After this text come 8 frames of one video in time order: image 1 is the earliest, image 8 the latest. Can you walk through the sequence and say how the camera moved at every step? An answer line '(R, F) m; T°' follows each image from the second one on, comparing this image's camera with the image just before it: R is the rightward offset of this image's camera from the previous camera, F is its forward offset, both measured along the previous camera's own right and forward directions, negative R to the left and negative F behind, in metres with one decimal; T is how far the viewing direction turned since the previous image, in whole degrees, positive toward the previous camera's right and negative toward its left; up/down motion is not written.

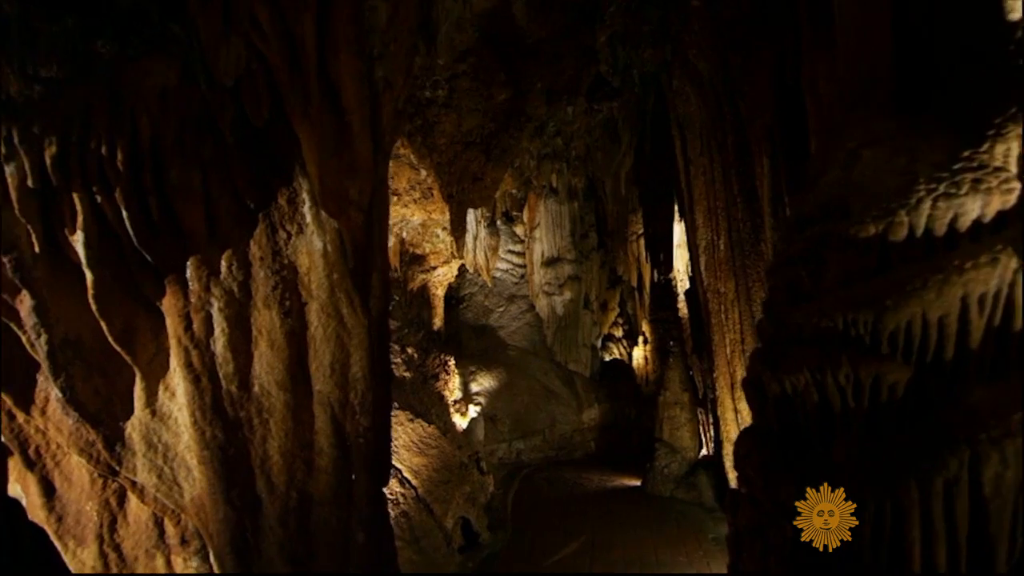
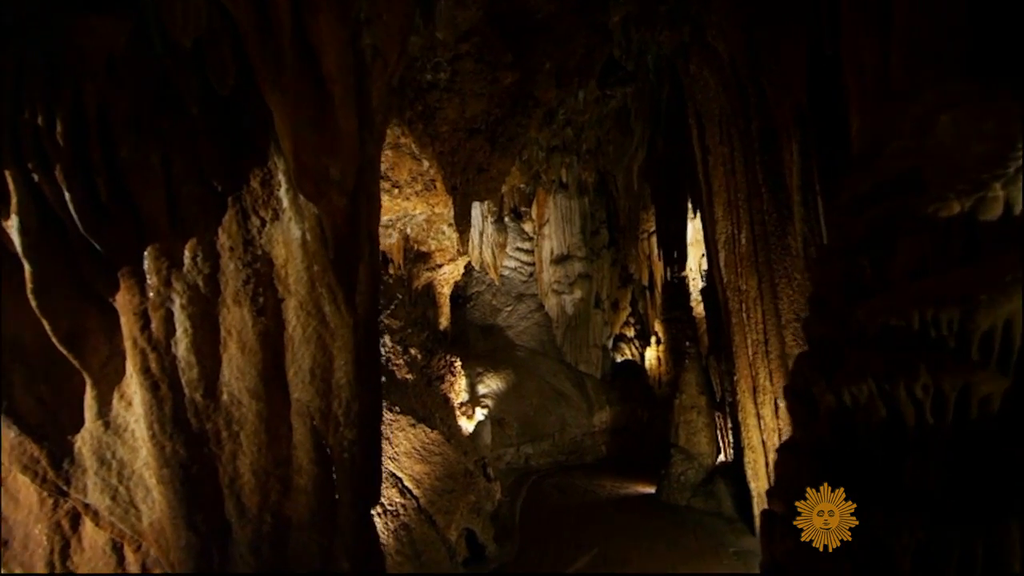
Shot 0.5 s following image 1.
(0.0, +0.5) m; -1°
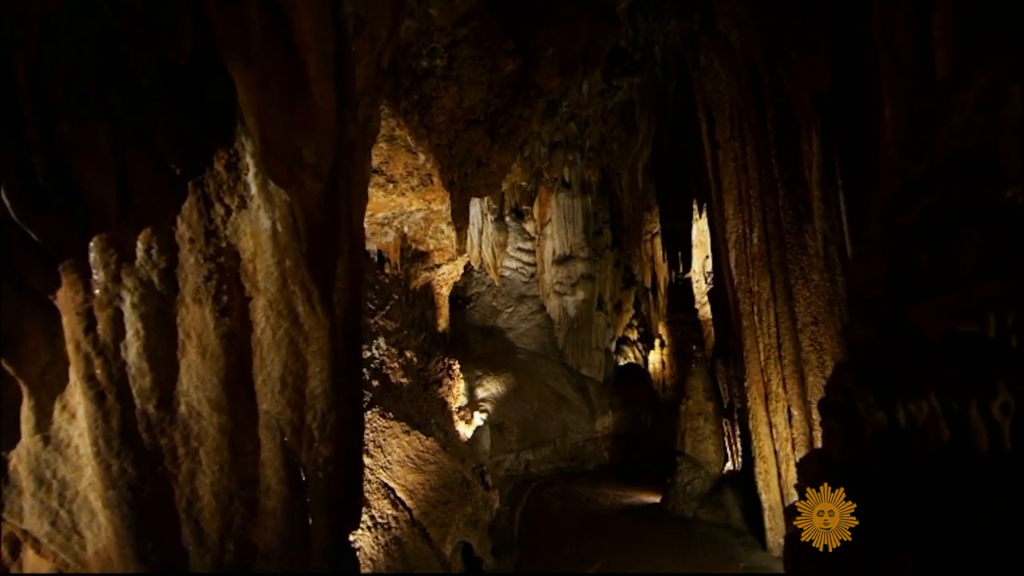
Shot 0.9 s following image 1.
(0.0, +0.4) m; 0°
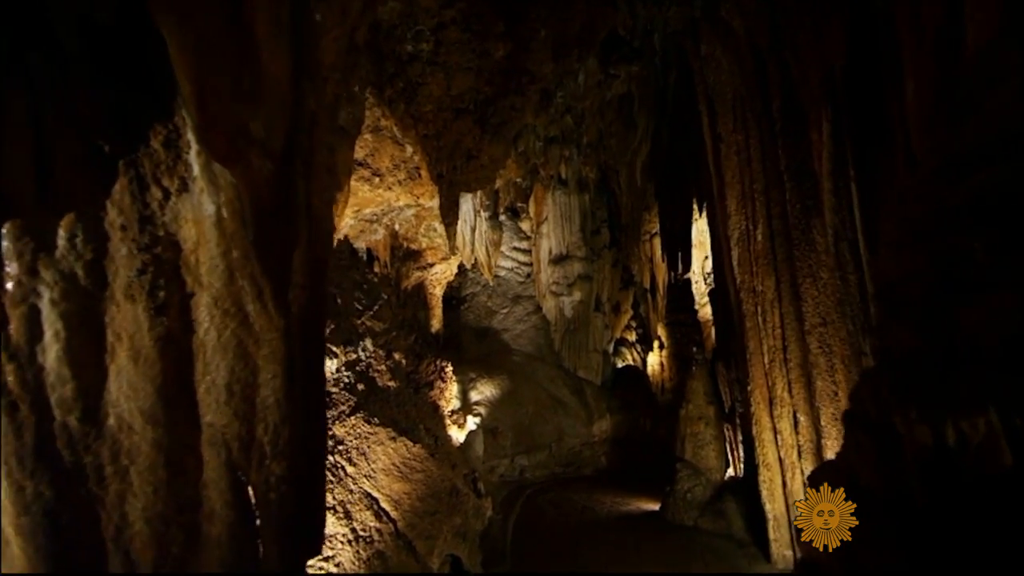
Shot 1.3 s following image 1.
(+0.1, +0.3) m; 0°
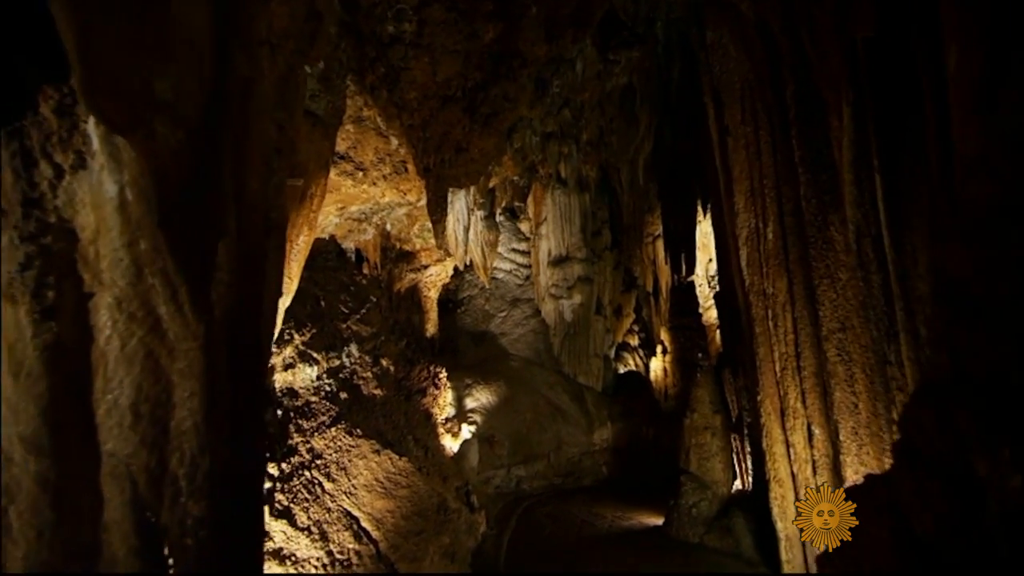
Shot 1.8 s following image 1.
(+0.1, +0.5) m; 0°
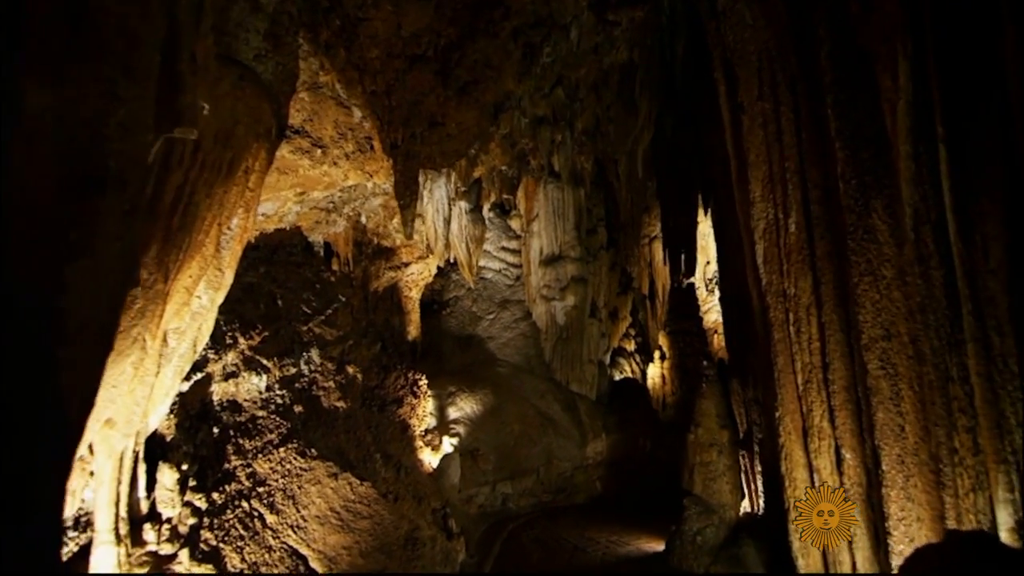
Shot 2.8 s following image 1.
(+0.1, +0.9) m; +1°
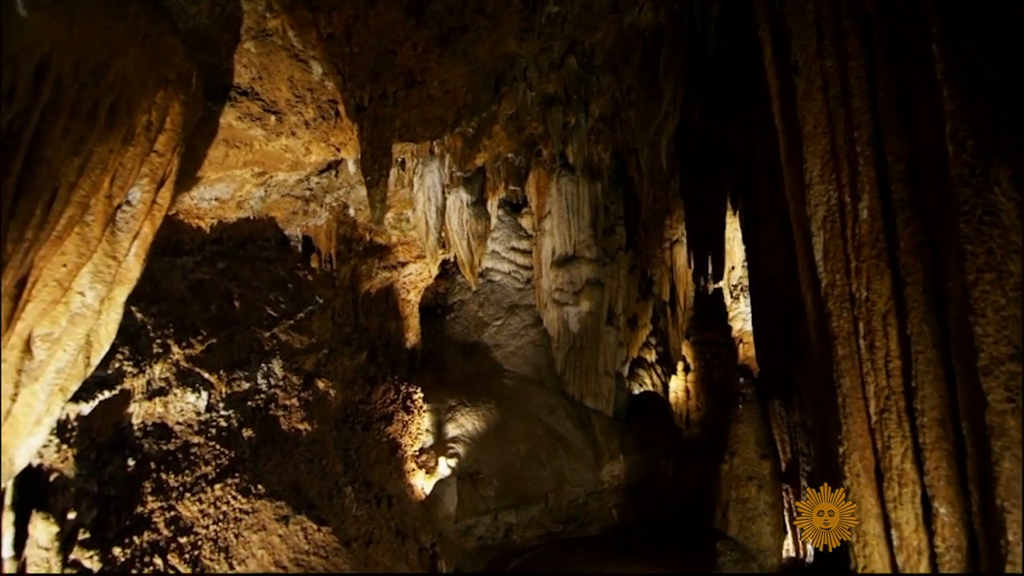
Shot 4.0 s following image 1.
(+0.2, +1.1) m; -2°
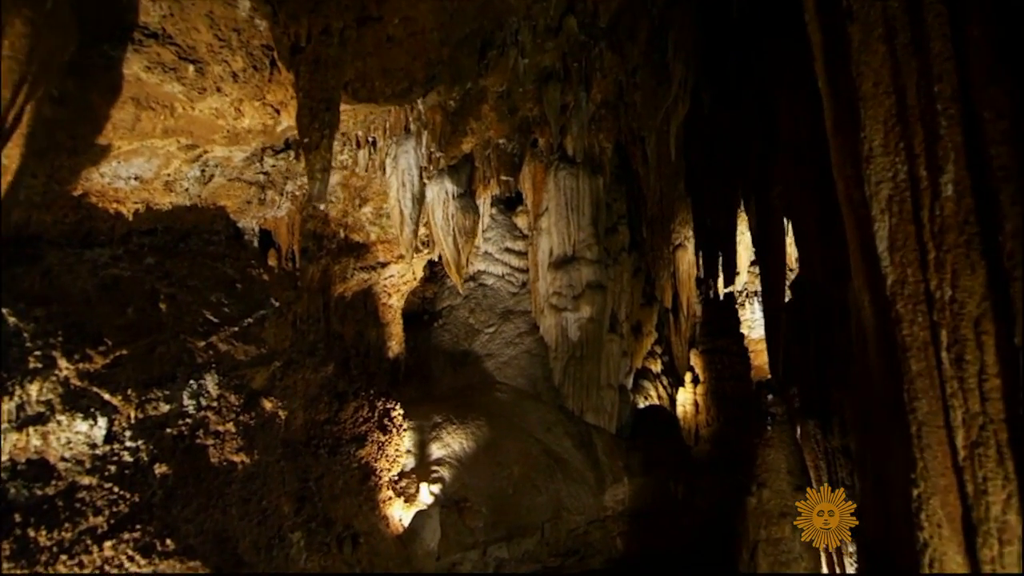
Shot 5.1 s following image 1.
(+0.1, +1.0) m; 0°
